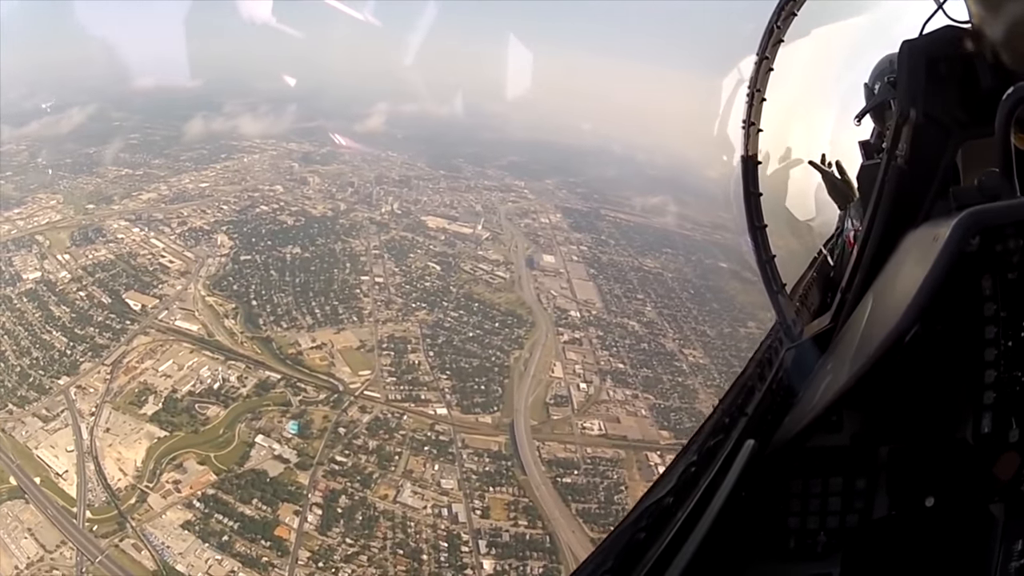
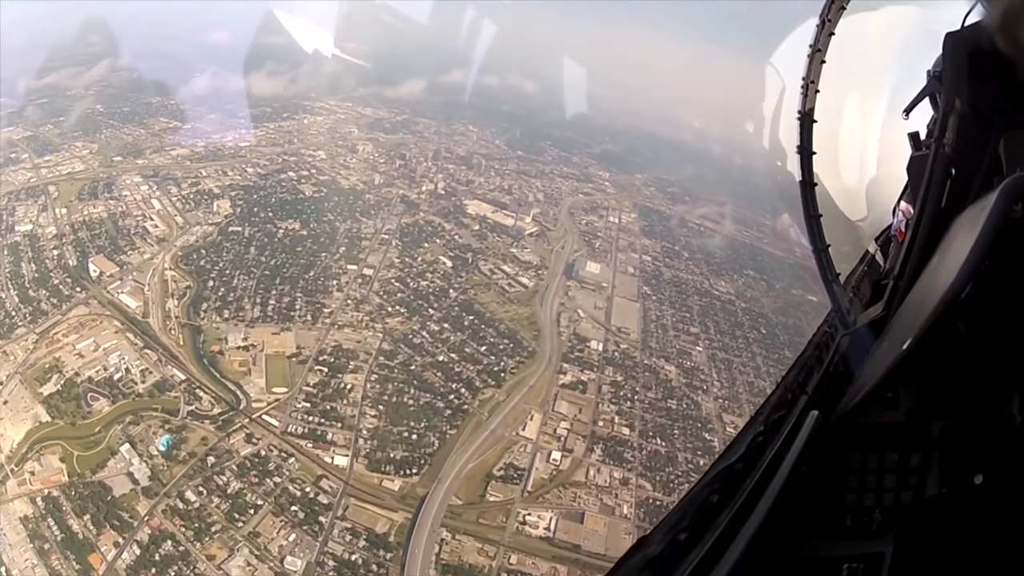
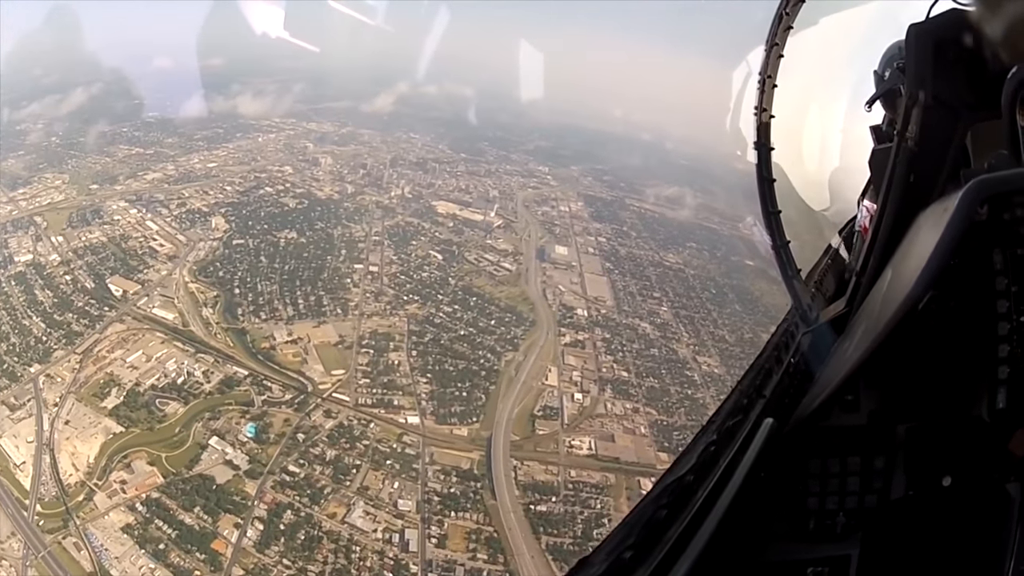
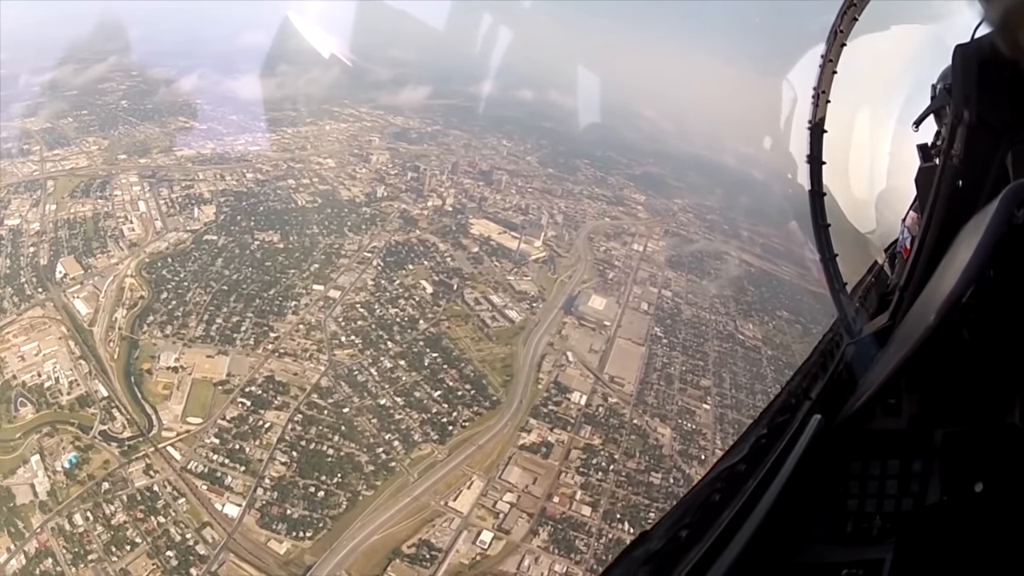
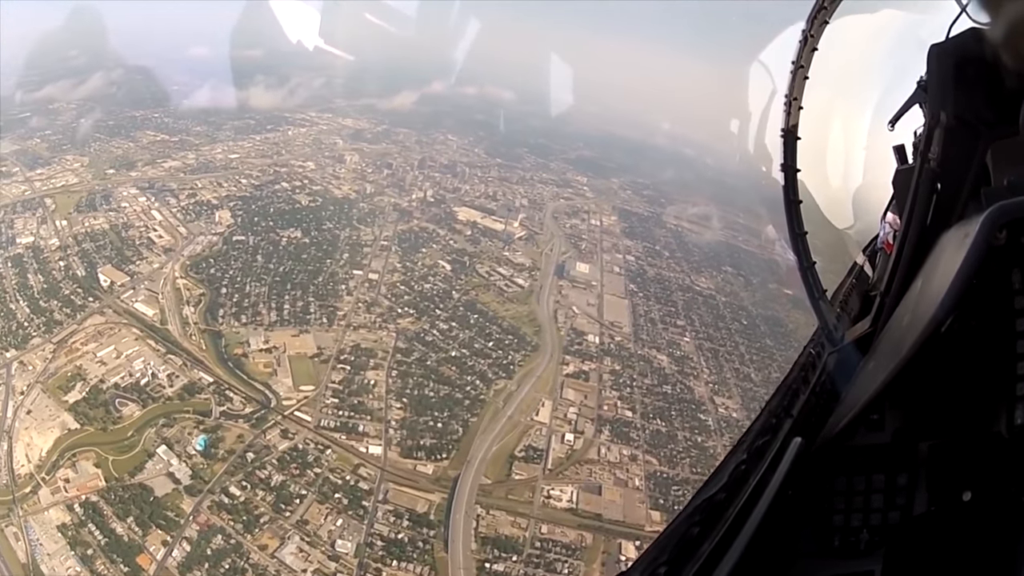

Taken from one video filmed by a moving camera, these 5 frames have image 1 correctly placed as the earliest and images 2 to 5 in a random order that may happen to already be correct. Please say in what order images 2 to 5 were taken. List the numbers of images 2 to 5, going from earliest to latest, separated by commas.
3, 5, 2, 4
